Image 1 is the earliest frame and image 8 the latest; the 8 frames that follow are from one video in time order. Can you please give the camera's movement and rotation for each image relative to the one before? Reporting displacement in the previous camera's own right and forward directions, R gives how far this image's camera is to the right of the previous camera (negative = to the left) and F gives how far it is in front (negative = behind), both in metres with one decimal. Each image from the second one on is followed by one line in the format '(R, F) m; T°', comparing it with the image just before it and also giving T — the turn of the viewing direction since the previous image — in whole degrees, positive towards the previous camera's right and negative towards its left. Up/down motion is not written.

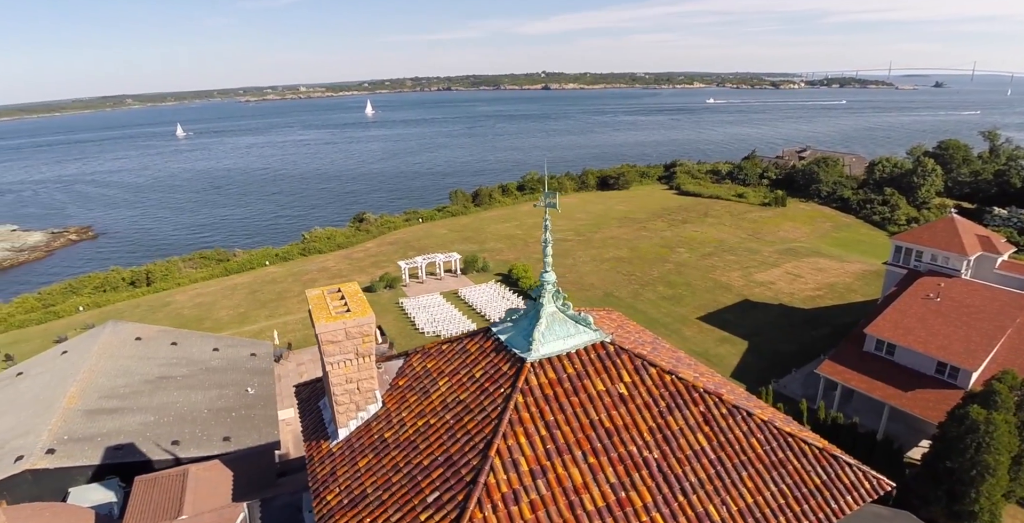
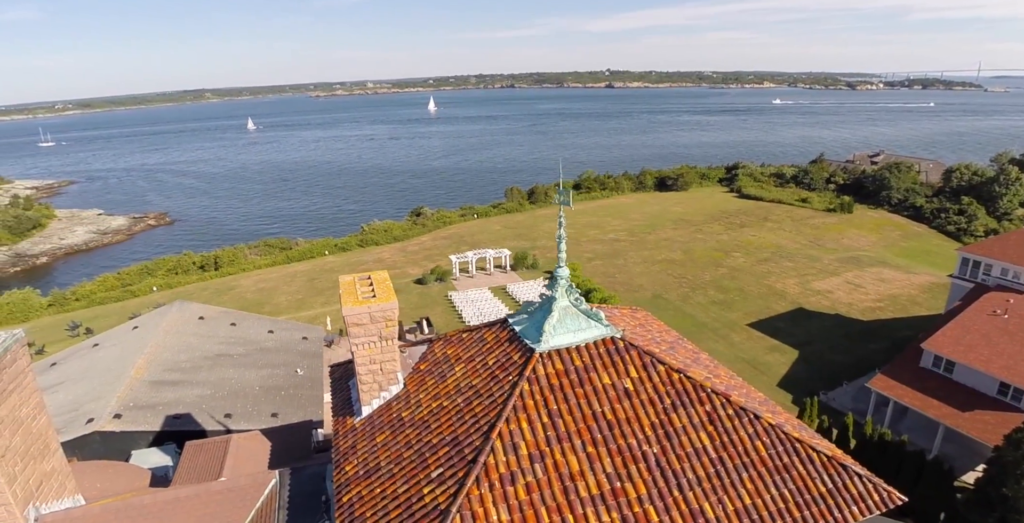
(+0.4, -0.2) m; -5°
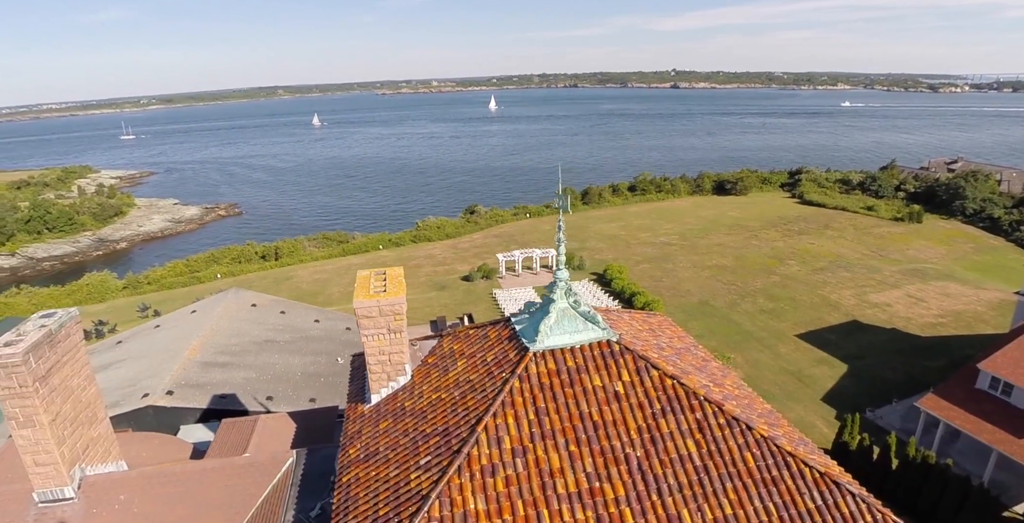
(+0.5, -0.1) m; -5°
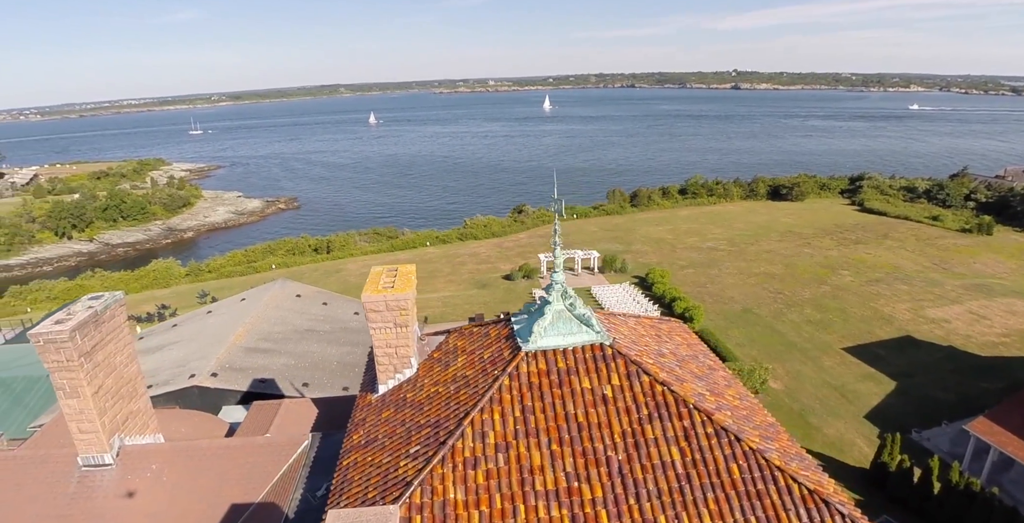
(+0.5, -0.1) m; -5°
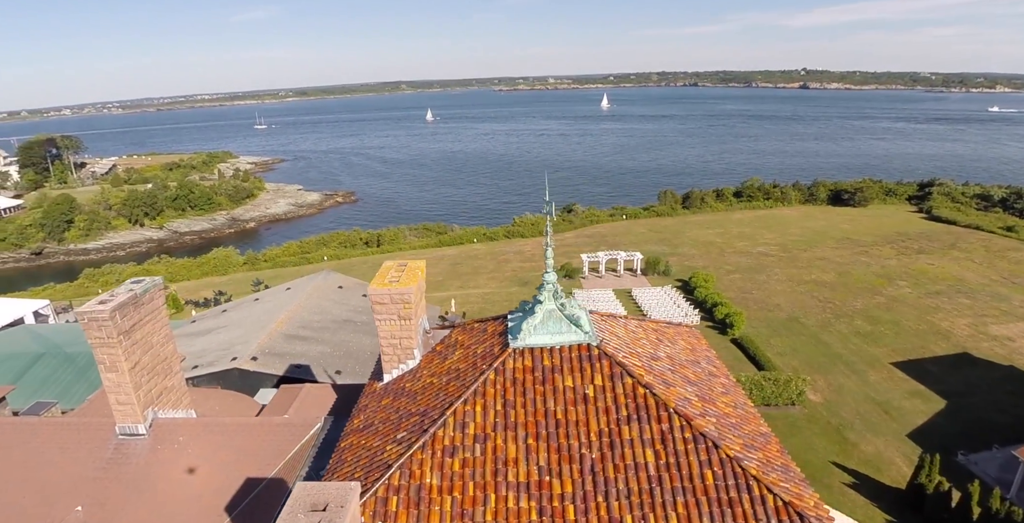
(+0.6, -0.1) m; -5°
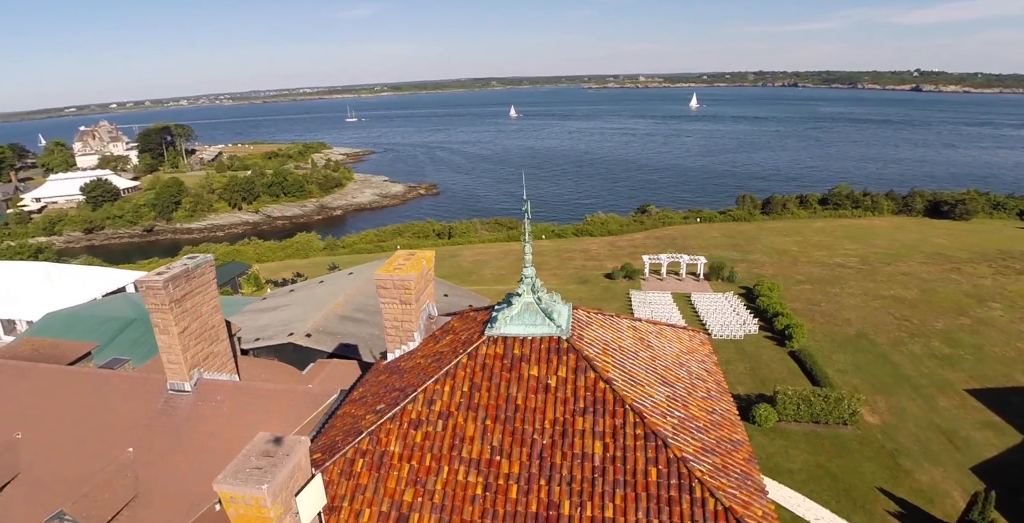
(+1.0, -0.3) m; -7°
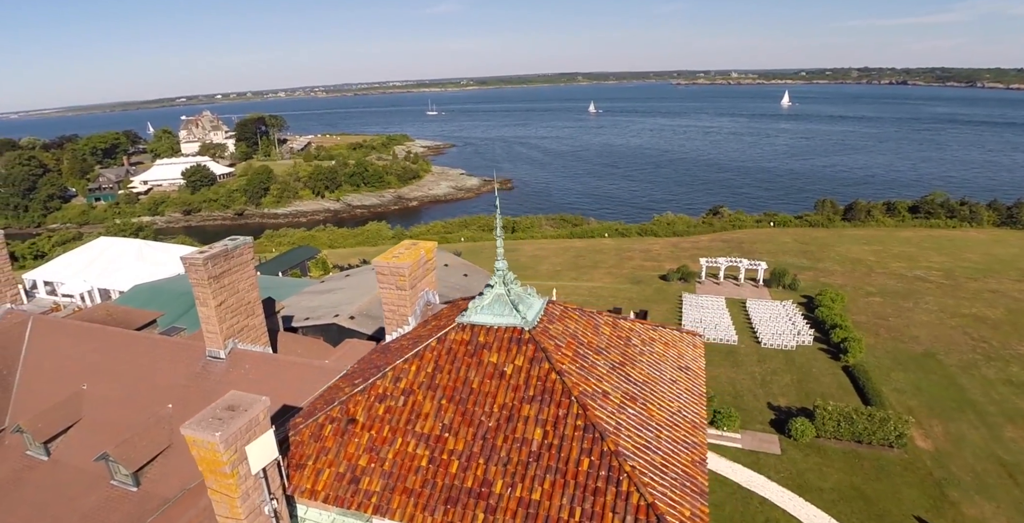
(+1.1, -0.4) m; -7°
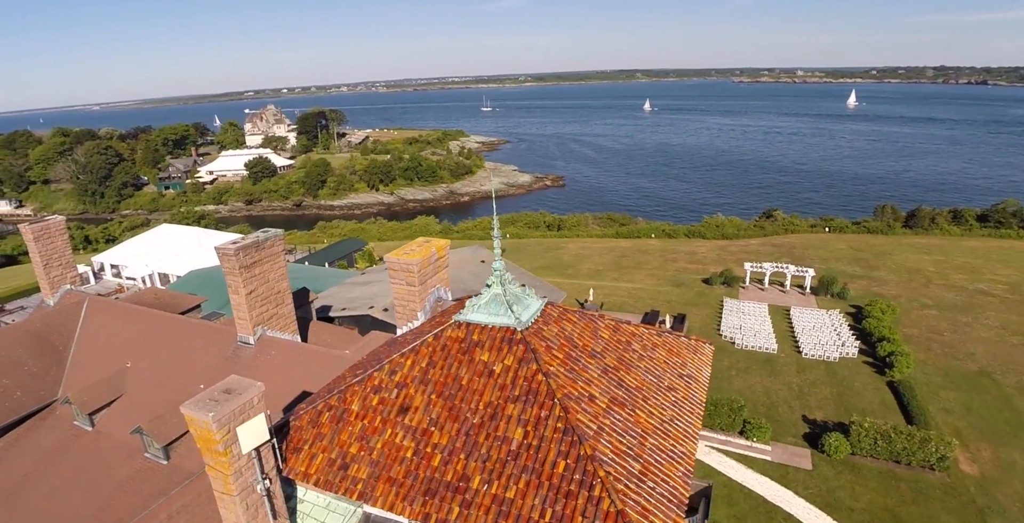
(+0.6, -0.1) m; -5°
